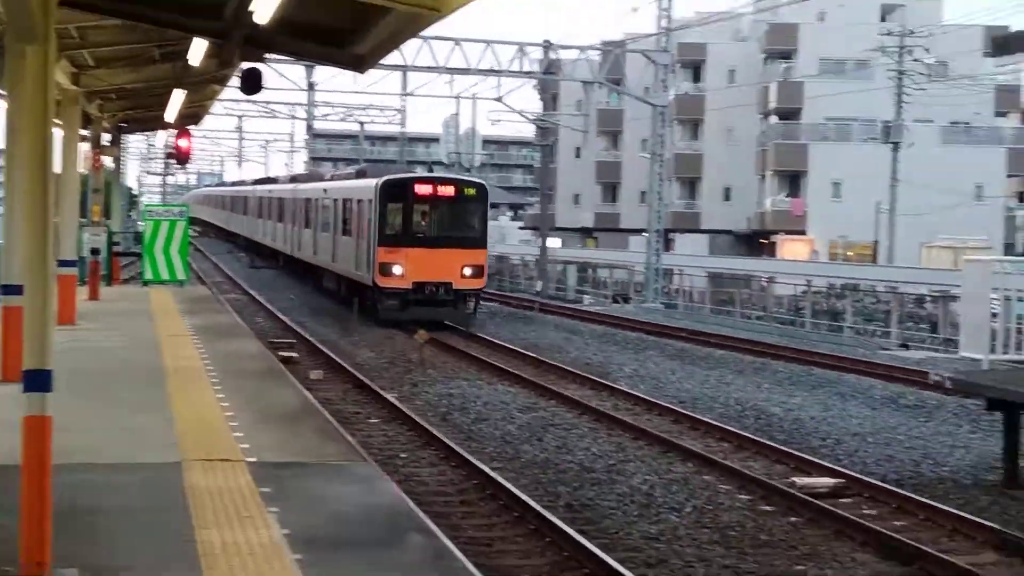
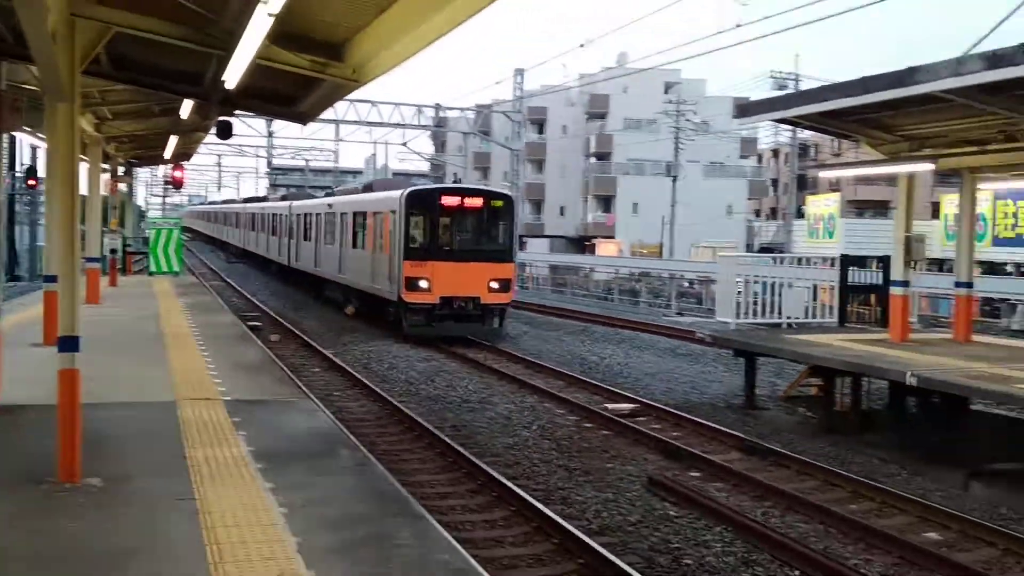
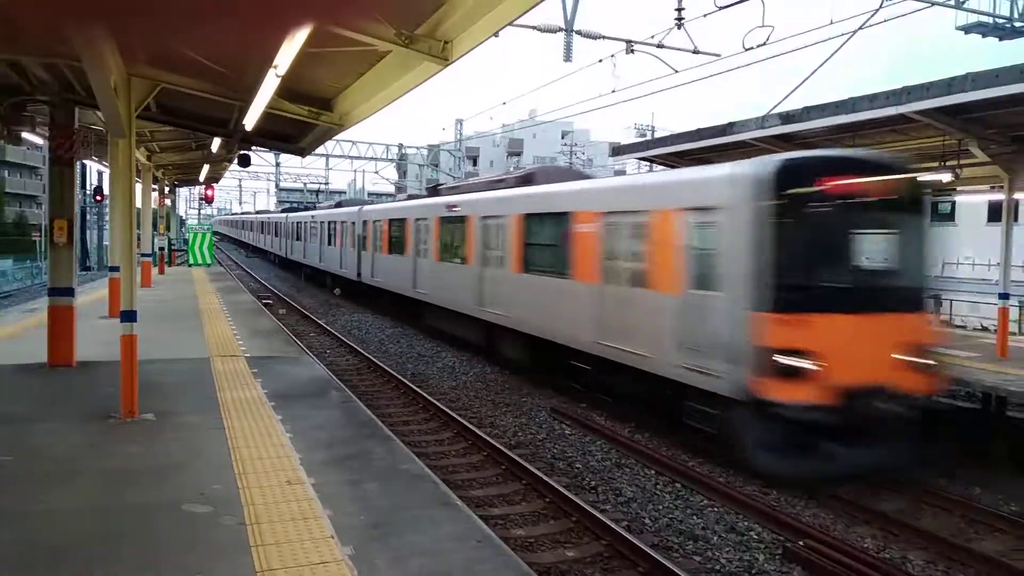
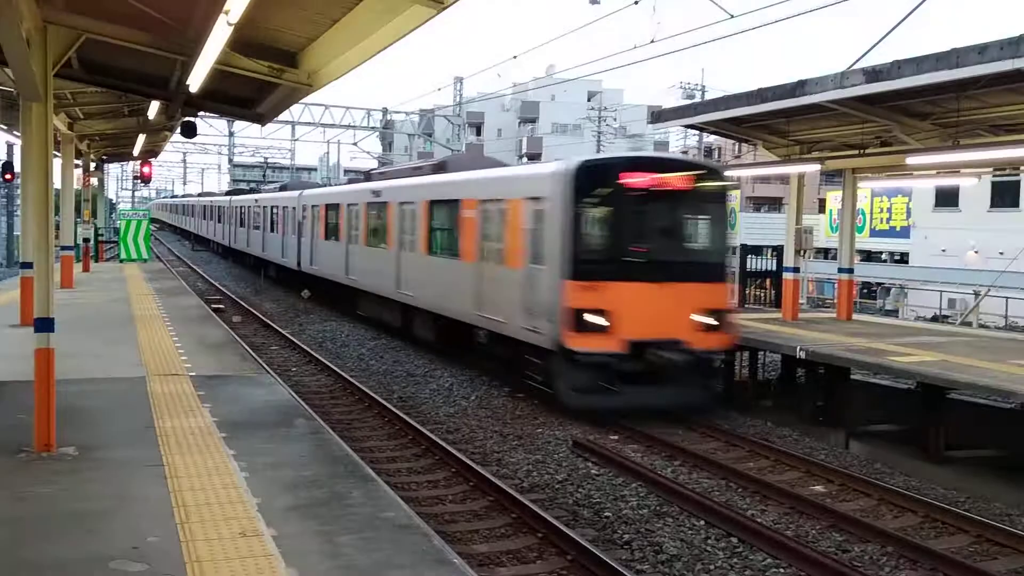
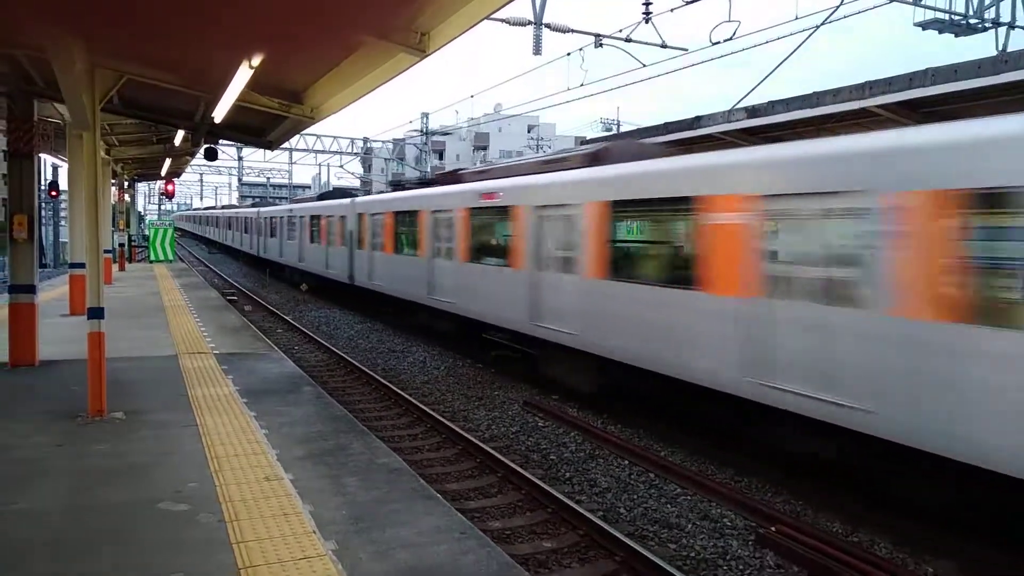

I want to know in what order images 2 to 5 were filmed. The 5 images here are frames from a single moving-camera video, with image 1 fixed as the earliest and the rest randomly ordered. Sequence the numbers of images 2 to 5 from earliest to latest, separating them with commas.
2, 4, 3, 5
